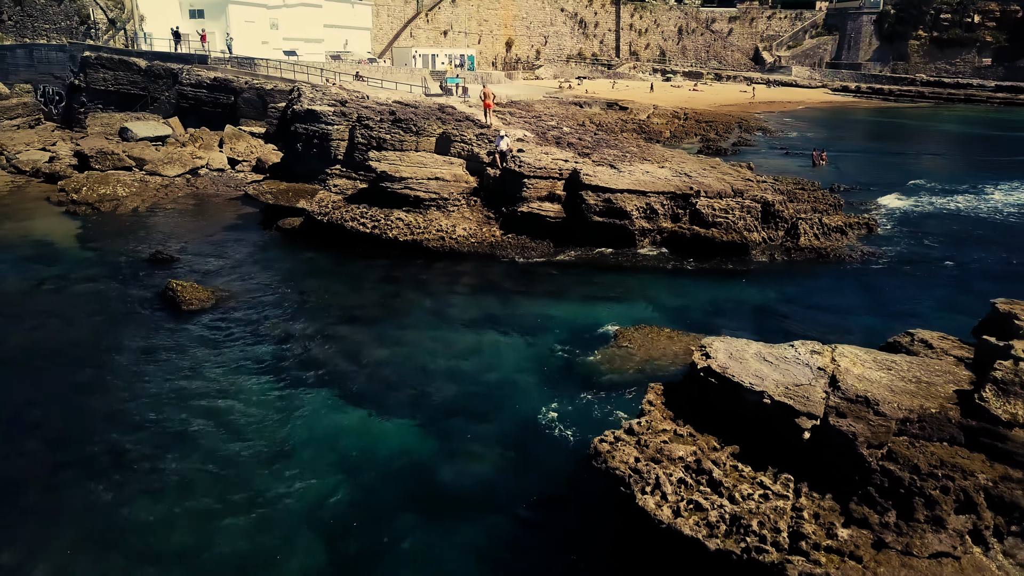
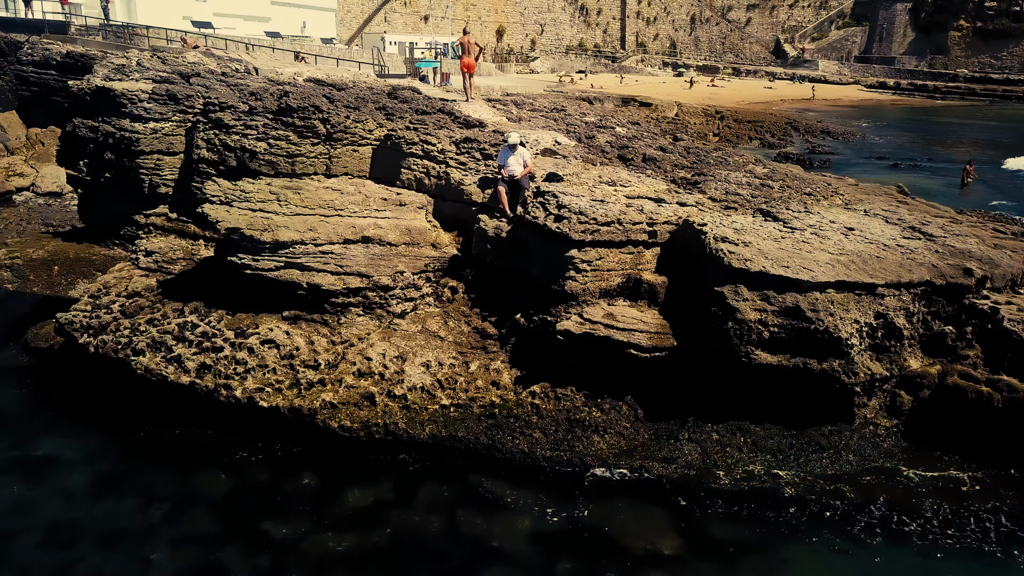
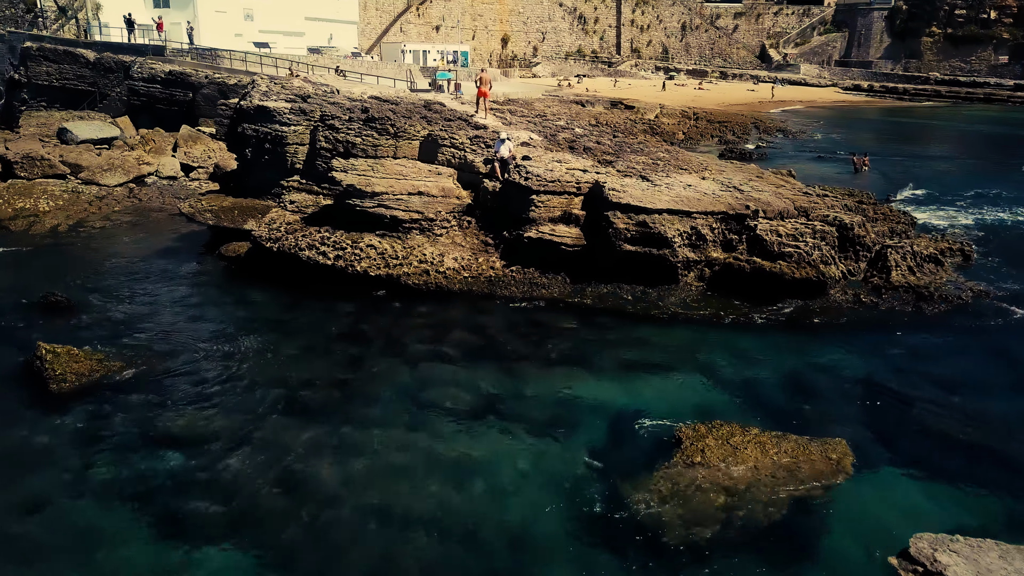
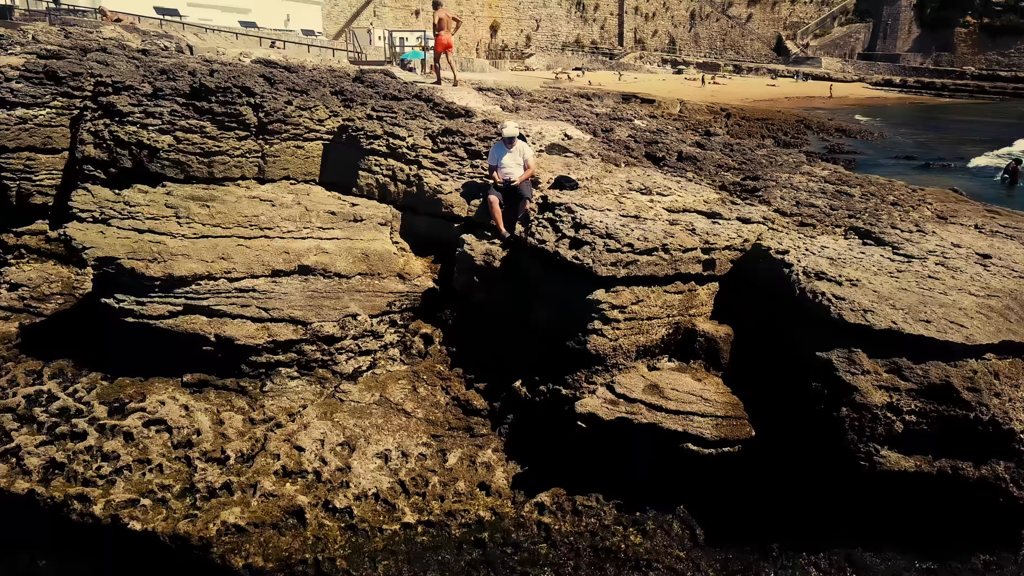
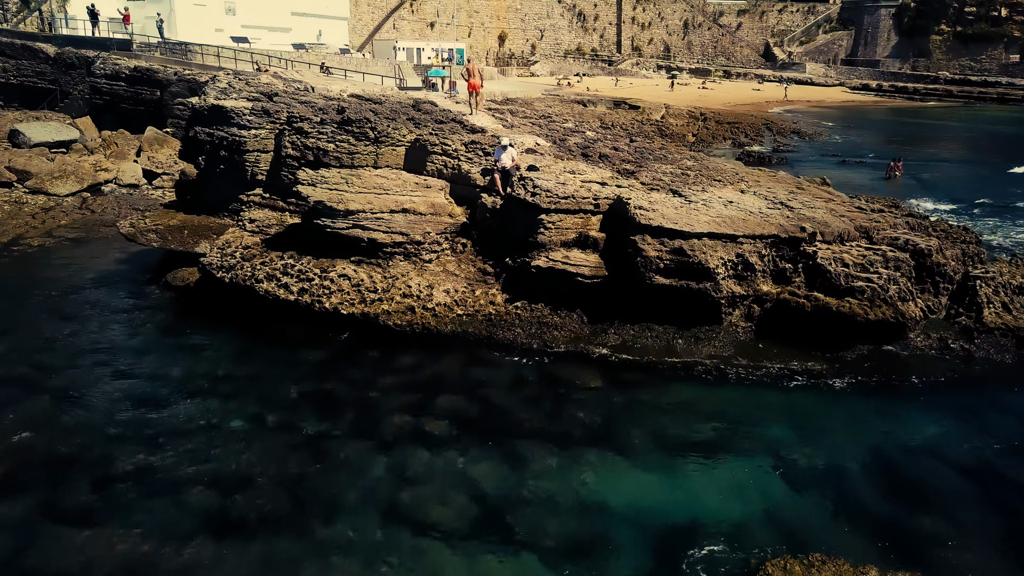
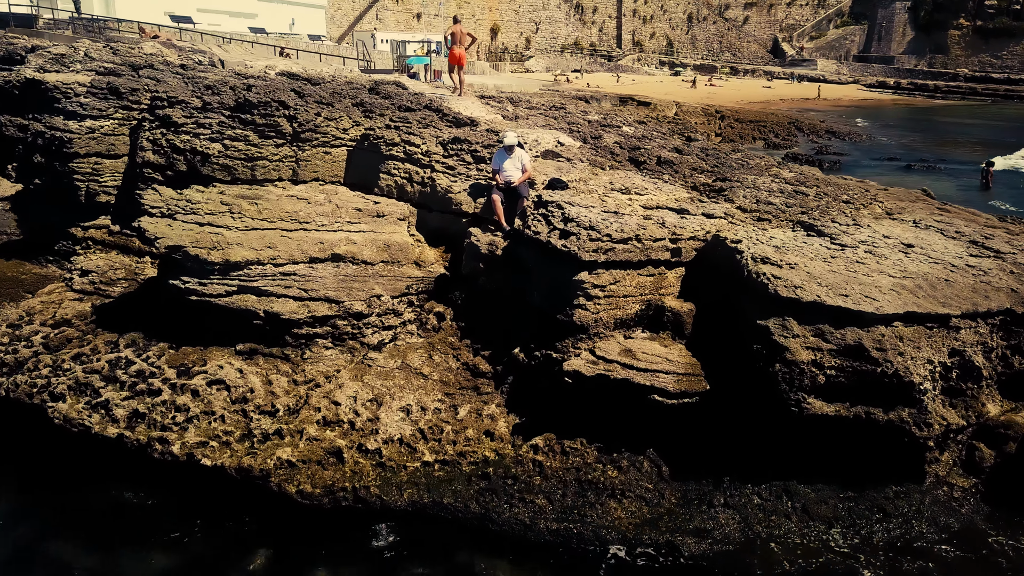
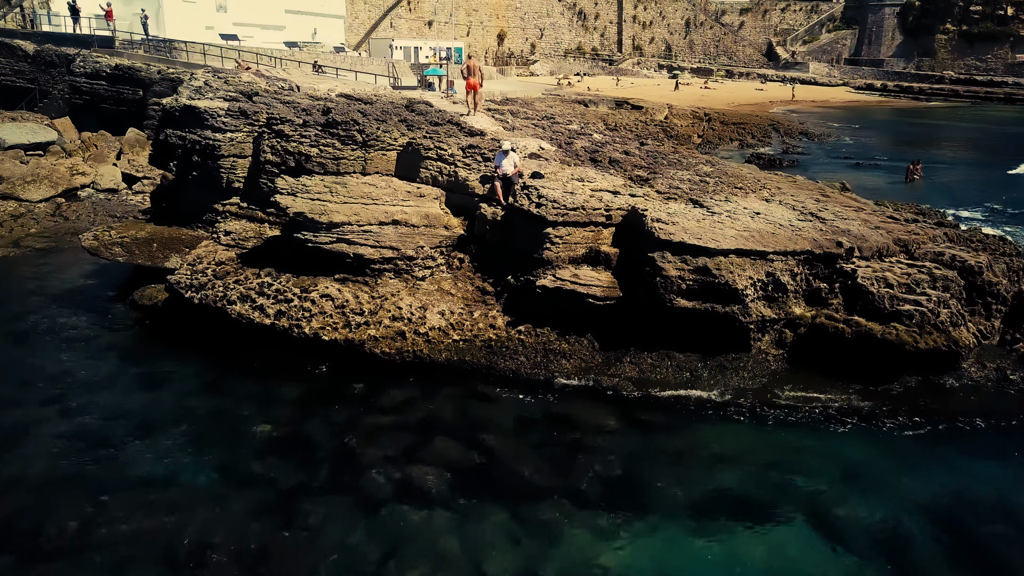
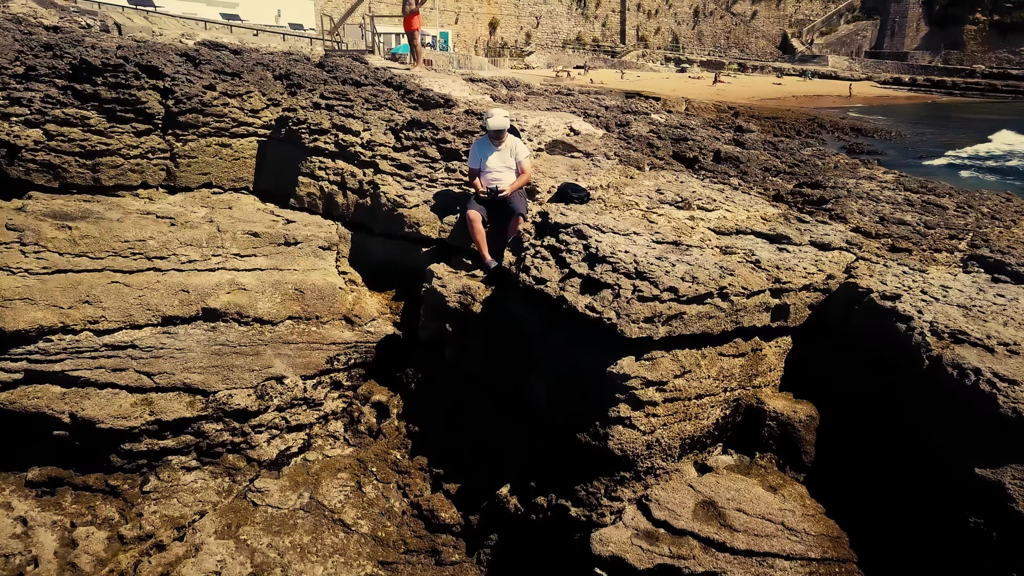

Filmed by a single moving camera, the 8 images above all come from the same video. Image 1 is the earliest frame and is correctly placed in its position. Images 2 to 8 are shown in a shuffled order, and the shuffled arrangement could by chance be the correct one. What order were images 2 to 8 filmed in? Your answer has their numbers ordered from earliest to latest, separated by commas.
3, 5, 7, 2, 6, 4, 8
